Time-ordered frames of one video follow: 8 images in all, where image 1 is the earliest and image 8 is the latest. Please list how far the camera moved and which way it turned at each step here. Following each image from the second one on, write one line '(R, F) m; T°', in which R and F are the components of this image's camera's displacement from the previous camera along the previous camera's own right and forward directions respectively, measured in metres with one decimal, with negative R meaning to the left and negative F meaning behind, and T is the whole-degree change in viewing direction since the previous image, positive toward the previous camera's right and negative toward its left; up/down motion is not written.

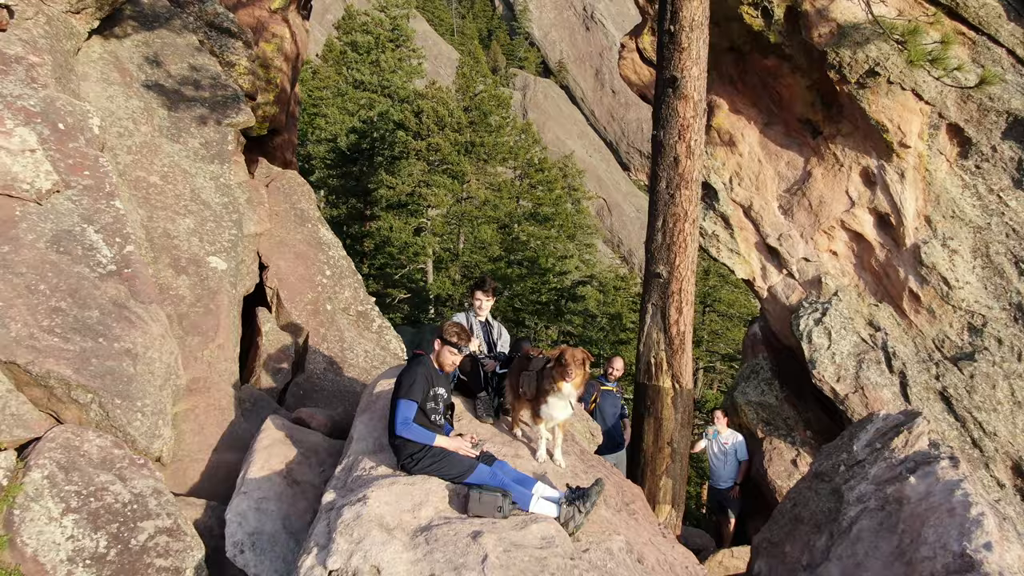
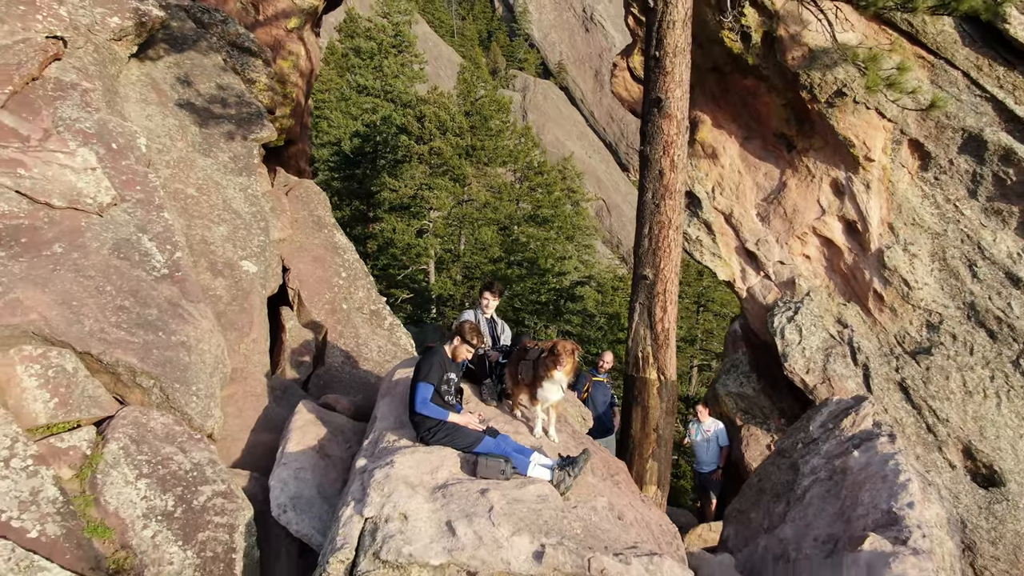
(0.0, -0.7) m; 0°
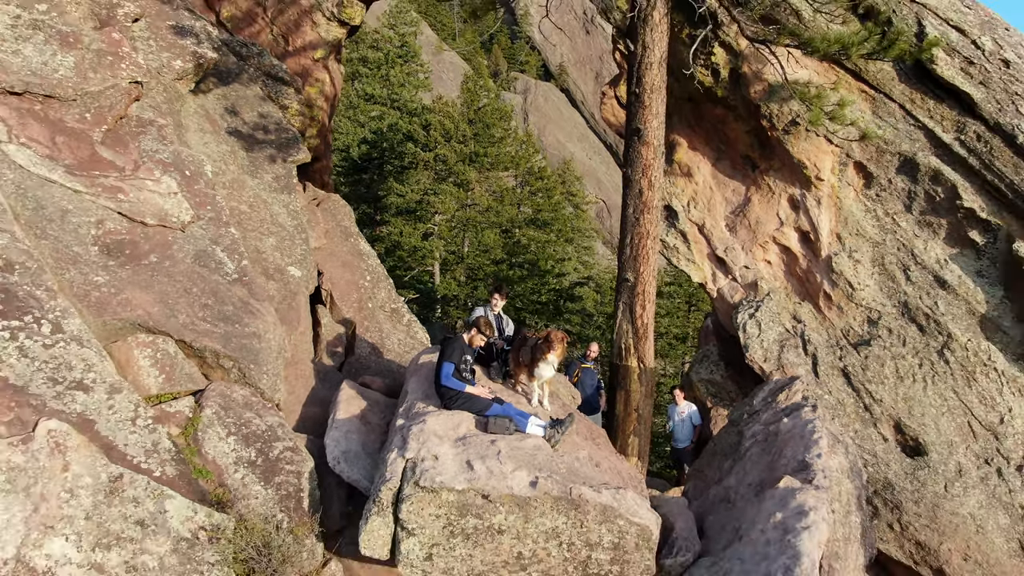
(0.0, -1.2) m; 0°
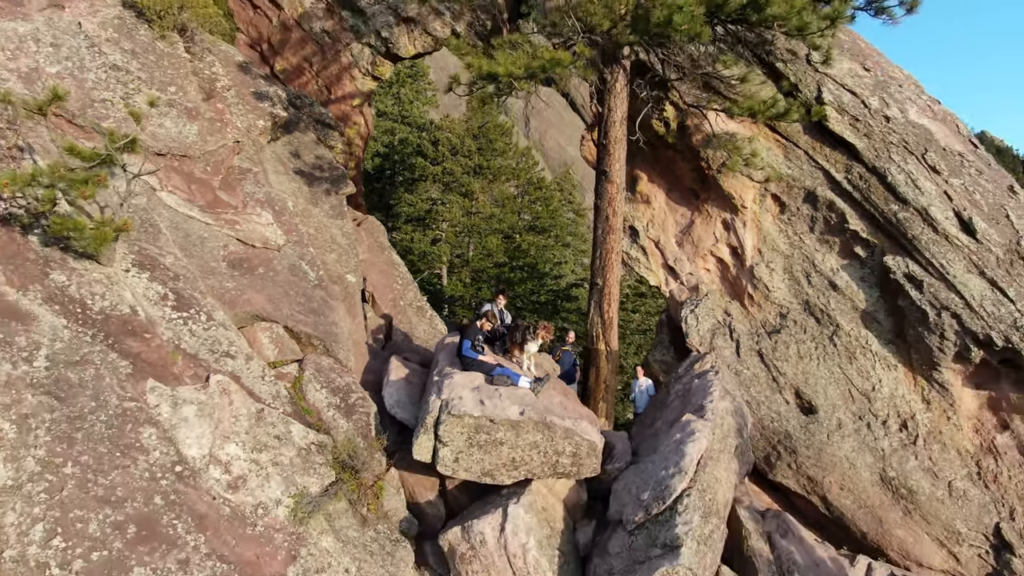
(+0.1, -2.7) m; 0°
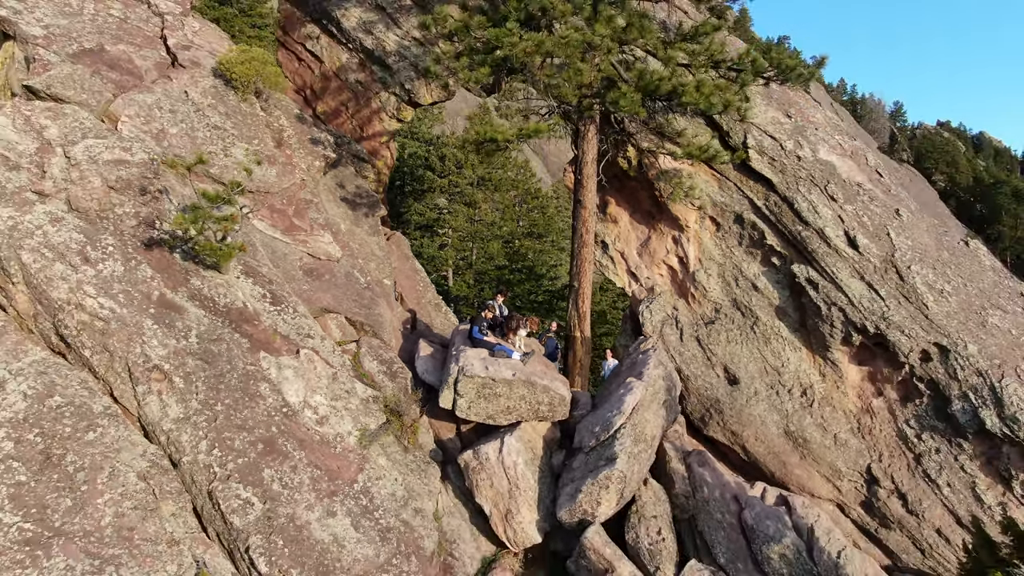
(+0.1, -3.3) m; 0°
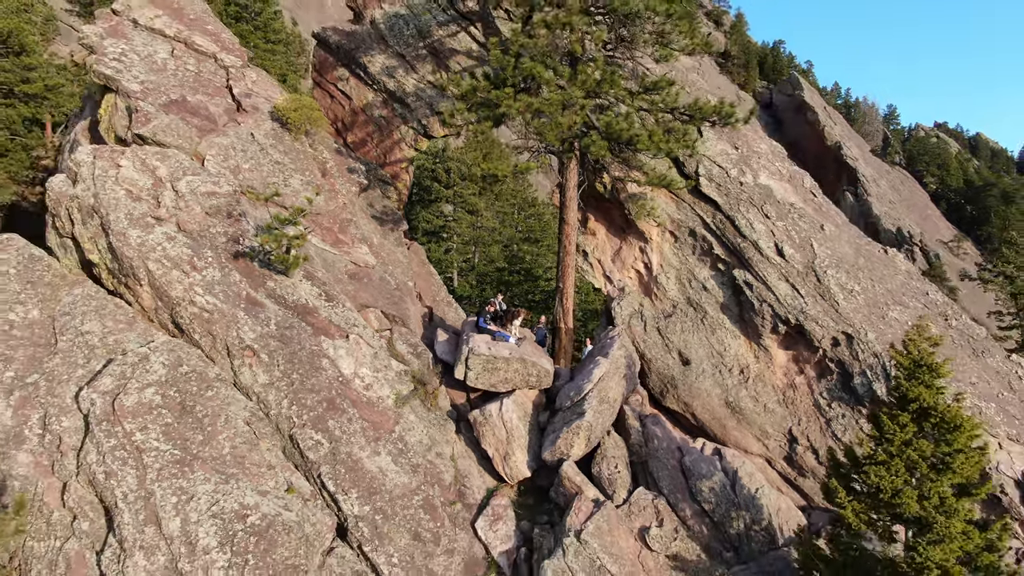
(+0.1, -3.5) m; 0°
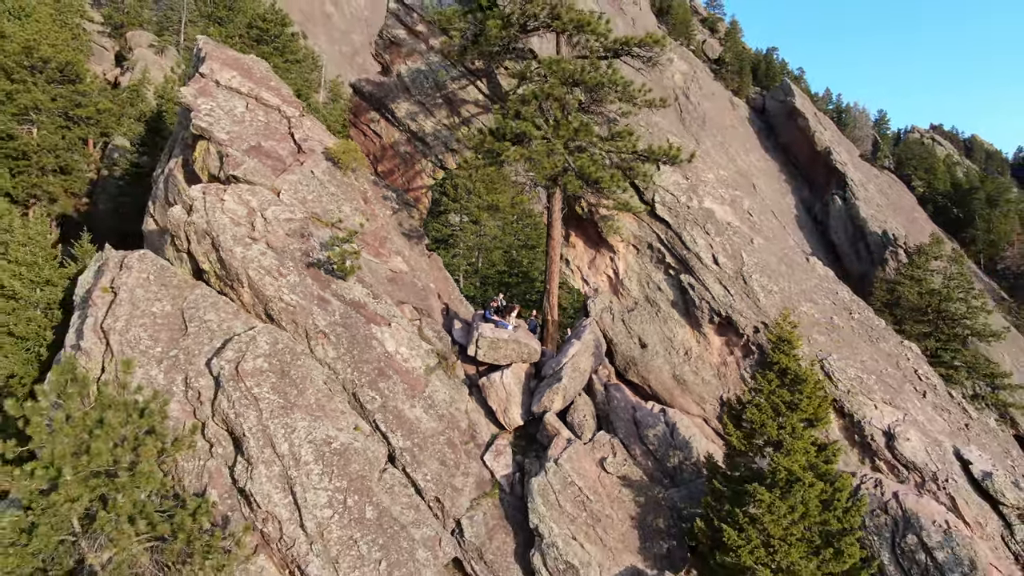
(+0.1, -5.2) m; 0°
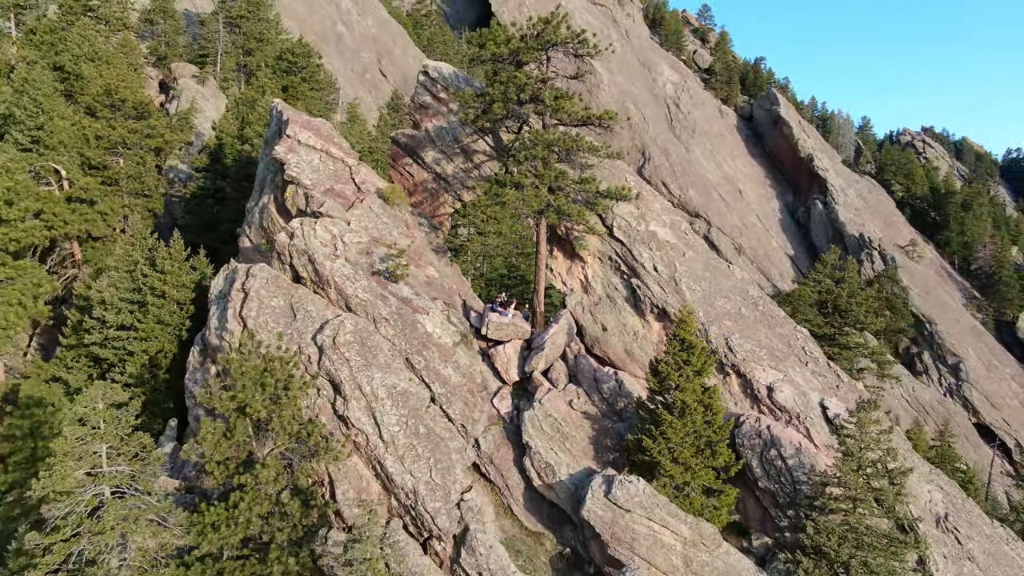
(0.0, -9.2) m; 0°
